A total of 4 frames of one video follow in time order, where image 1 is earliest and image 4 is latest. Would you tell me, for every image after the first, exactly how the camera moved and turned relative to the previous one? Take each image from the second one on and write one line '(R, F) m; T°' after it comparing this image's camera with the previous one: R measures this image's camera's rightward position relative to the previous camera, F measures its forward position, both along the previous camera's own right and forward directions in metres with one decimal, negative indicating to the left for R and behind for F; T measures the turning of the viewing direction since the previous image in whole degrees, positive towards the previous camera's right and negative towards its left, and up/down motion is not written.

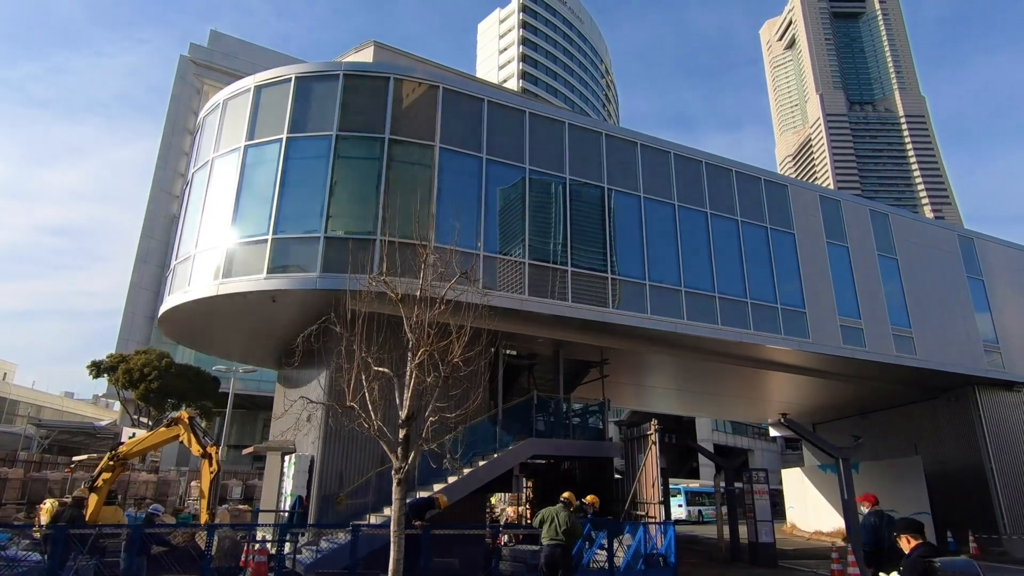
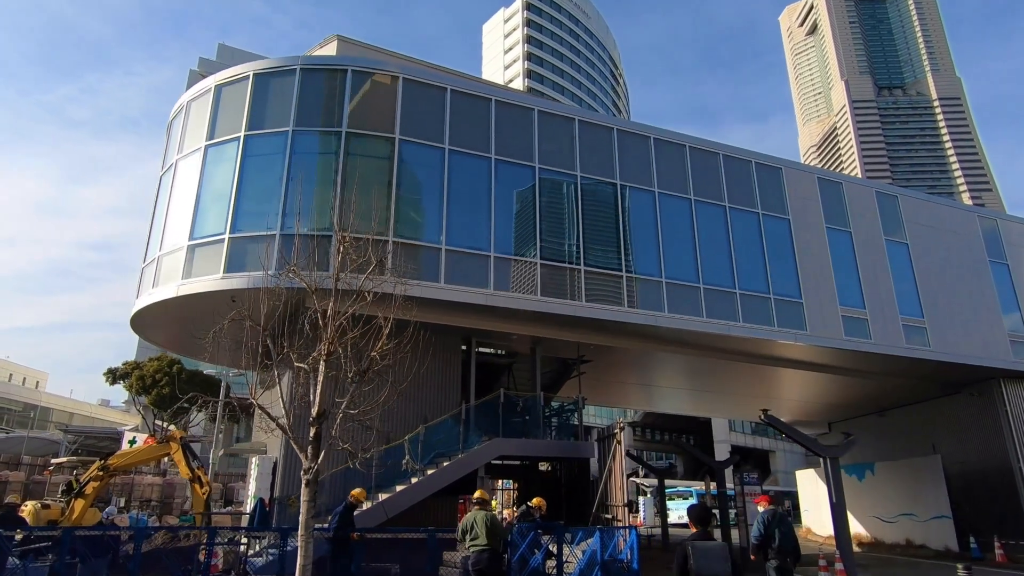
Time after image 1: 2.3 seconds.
(+1.3, +0.6) m; -2°
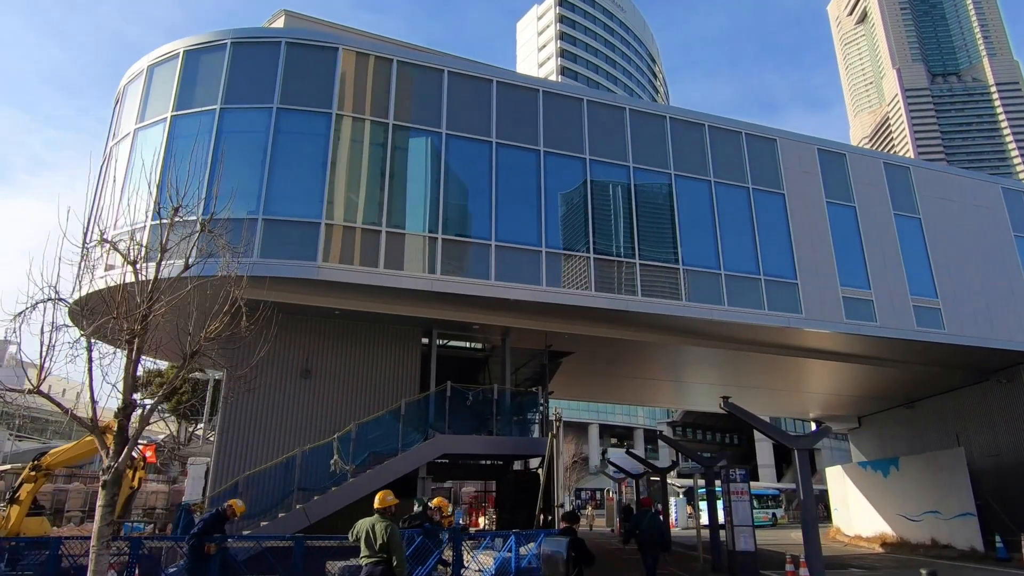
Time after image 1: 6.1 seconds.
(+1.9, +1.2) m; -4°
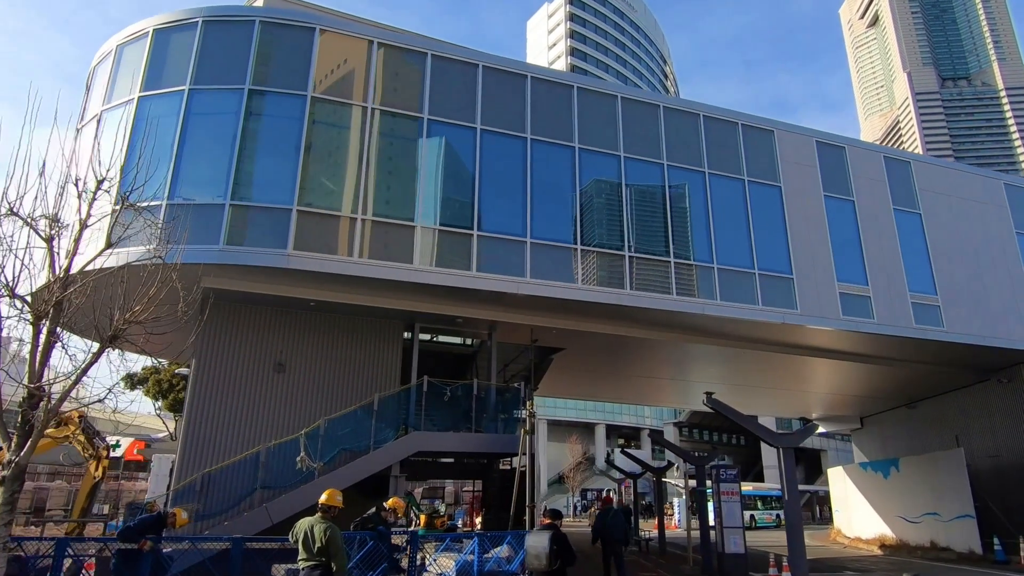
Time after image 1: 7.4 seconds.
(+0.5, +0.5) m; -1°
